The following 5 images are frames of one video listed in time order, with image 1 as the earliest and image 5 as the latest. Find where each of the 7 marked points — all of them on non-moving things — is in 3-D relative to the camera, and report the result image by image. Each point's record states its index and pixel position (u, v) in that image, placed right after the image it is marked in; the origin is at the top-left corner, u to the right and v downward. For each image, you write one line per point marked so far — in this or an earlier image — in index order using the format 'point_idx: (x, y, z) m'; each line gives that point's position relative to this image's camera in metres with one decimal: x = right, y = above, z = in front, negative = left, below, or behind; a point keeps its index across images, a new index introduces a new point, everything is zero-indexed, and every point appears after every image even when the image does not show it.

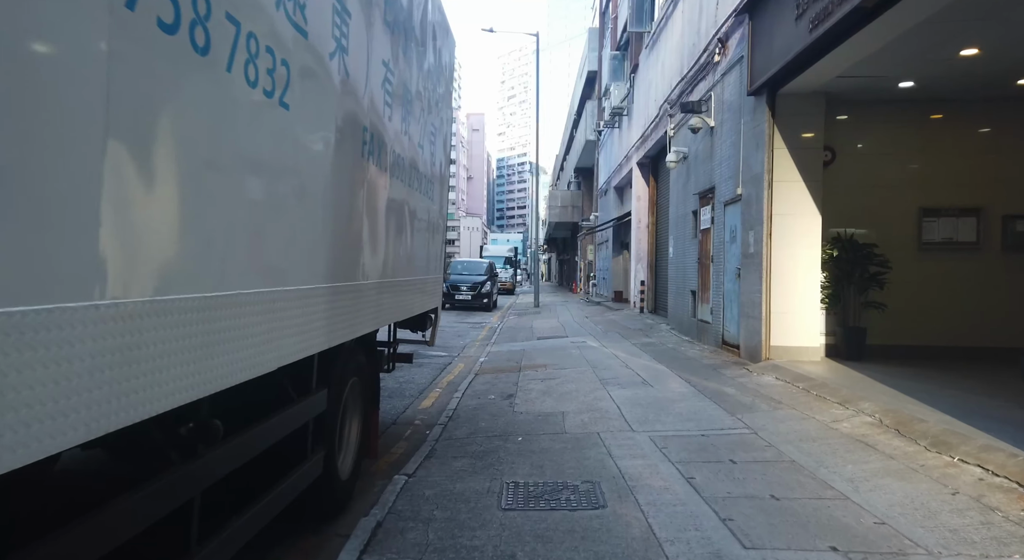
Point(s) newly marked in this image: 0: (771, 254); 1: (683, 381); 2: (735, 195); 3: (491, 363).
0: (+3.8, +0.4, +9.1) m
1: (+2.4, -1.4, +8.5) m
2: (+3.8, +1.4, +10.4) m
3: (-0.4, -1.6, +11.7) m
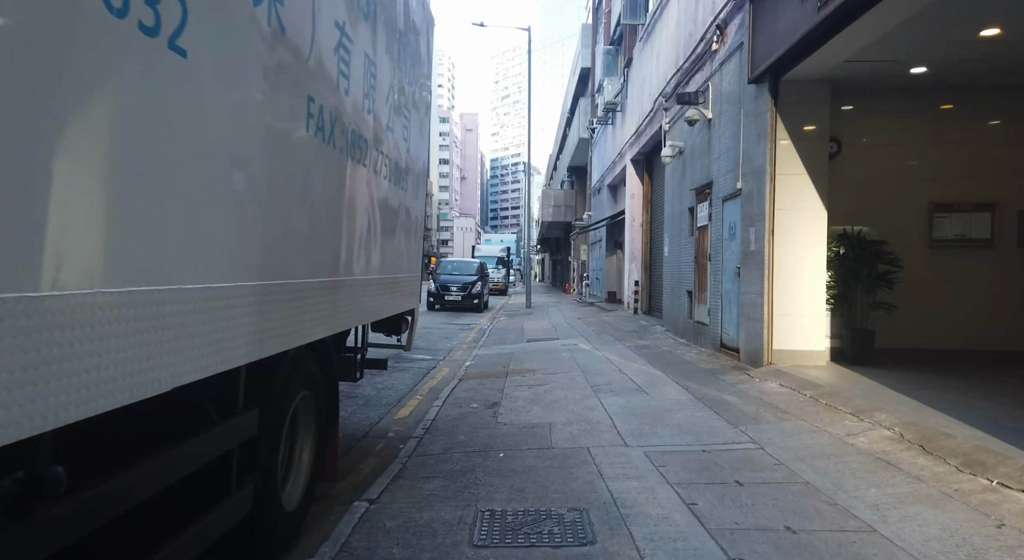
0: (+3.6, +0.4, +8.5) m
1: (+2.2, -1.4, +8.0) m
2: (+3.5, +1.4, +9.8) m
3: (-0.6, -1.6, +11.1) m
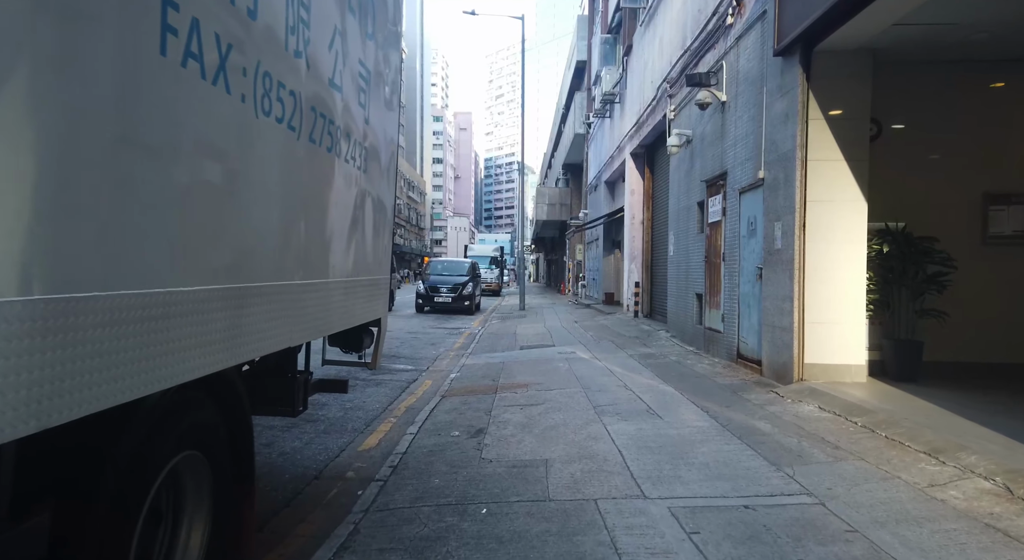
0: (+3.5, +0.4, +7.3) m
1: (+2.1, -1.4, +6.8) m
2: (+3.4, +1.4, +8.6) m
3: (-0.8, -1.6, +9.9) m
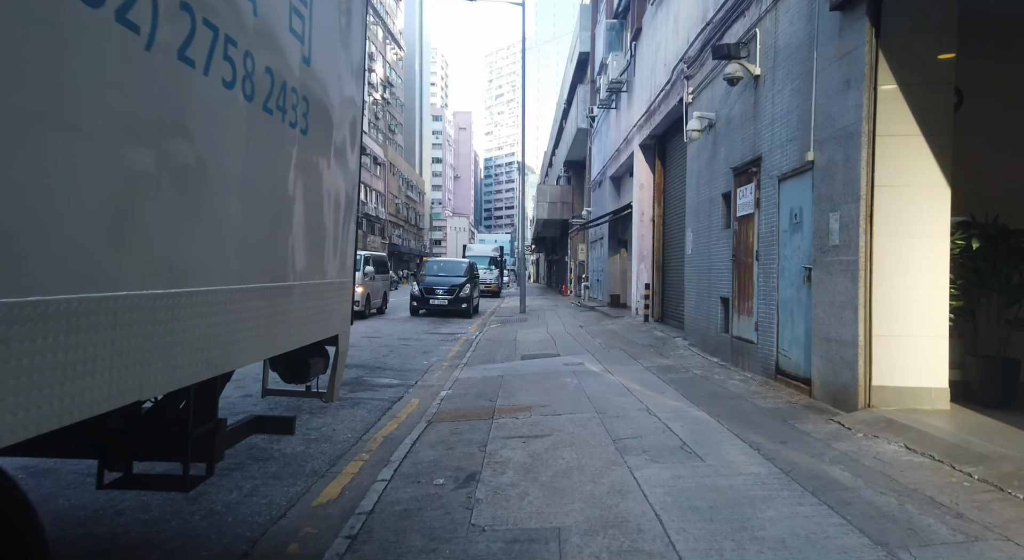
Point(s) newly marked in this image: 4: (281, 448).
0: (+3.5, +0.3, +6.0) m
1: (+2.1, -1.4, +5.4) m
2: (+3.4, +1.4, +7.3) m
3: (-0.8, -1.6, +8.5) m
4: (-2.2, -1.6, +6.0) m
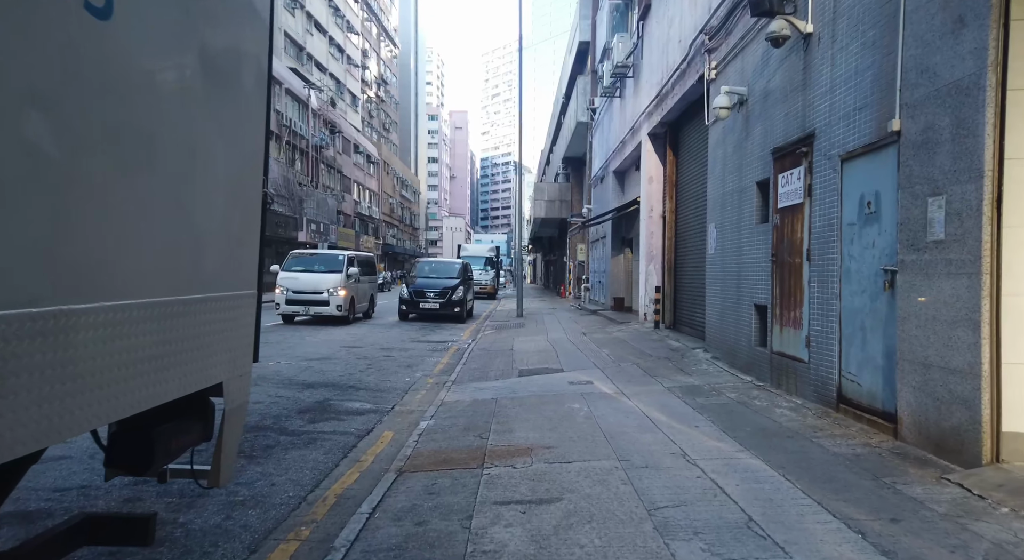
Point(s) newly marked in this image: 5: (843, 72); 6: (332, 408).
0: (+3.5, +0.3, +4.4) m
1: (+2.0, -1.5, +3.8) m
2: (+3.4, +1.3, +5.6) m
3: (-0.8, -1.7, +6.9) m
4: (-2.3, -1.7, +4.3) m
5: (+3.4, +2.2, +6.4) m
6: (-2.4, -1.7, +8.1) m
